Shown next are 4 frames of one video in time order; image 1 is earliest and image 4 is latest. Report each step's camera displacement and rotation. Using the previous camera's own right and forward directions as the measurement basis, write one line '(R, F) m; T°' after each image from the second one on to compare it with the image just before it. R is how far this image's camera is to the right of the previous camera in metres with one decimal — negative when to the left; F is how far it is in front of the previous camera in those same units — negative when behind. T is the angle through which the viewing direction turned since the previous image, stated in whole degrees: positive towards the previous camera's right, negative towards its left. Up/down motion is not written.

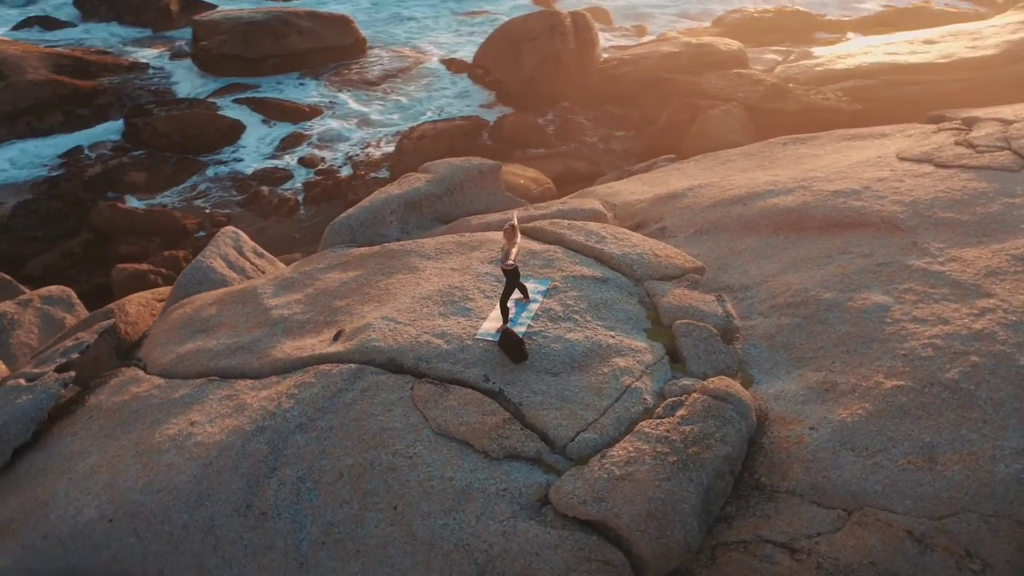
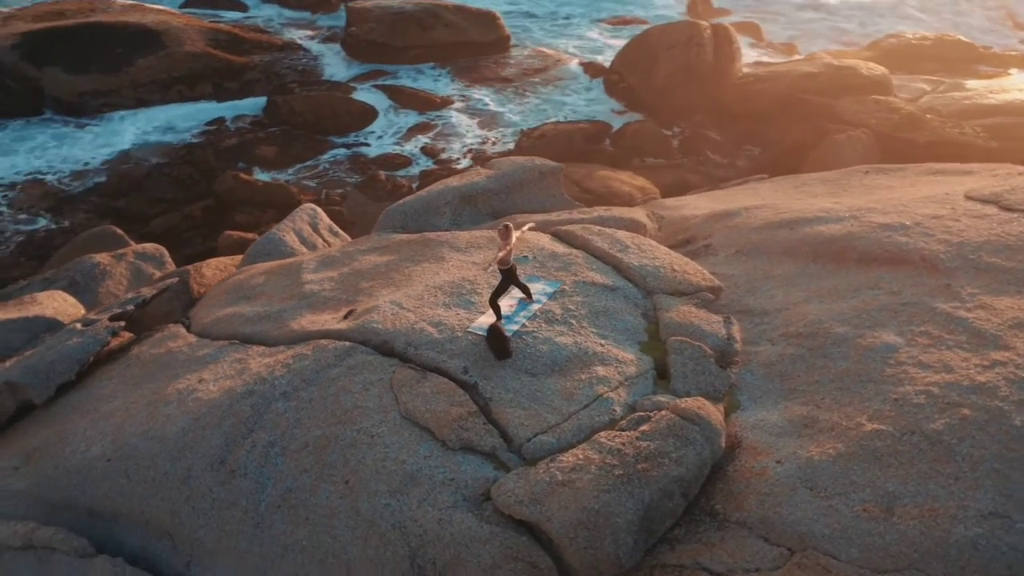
(+1.1, 0.0) m; -10°
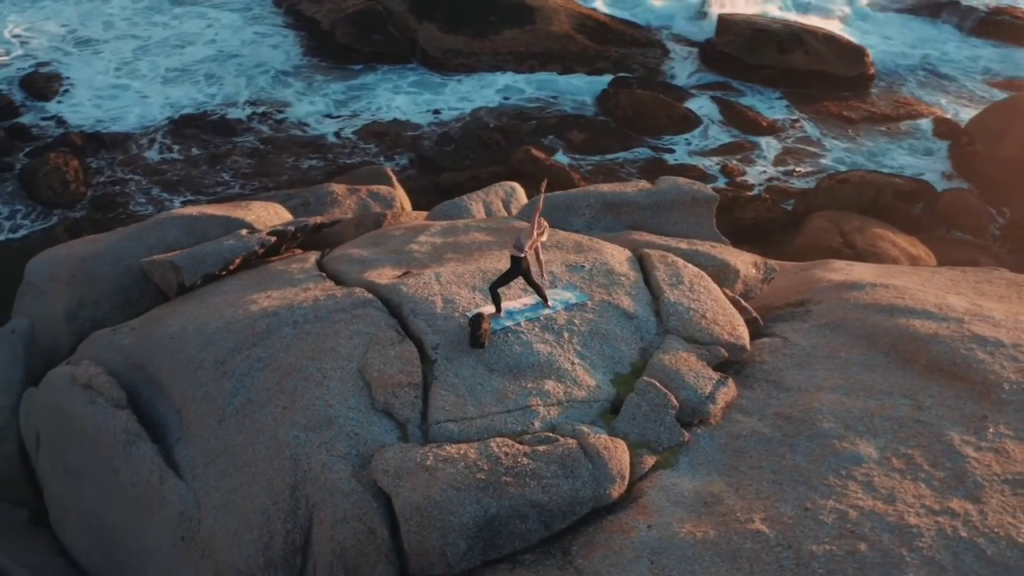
(+2.5, +0.4) m; -23°
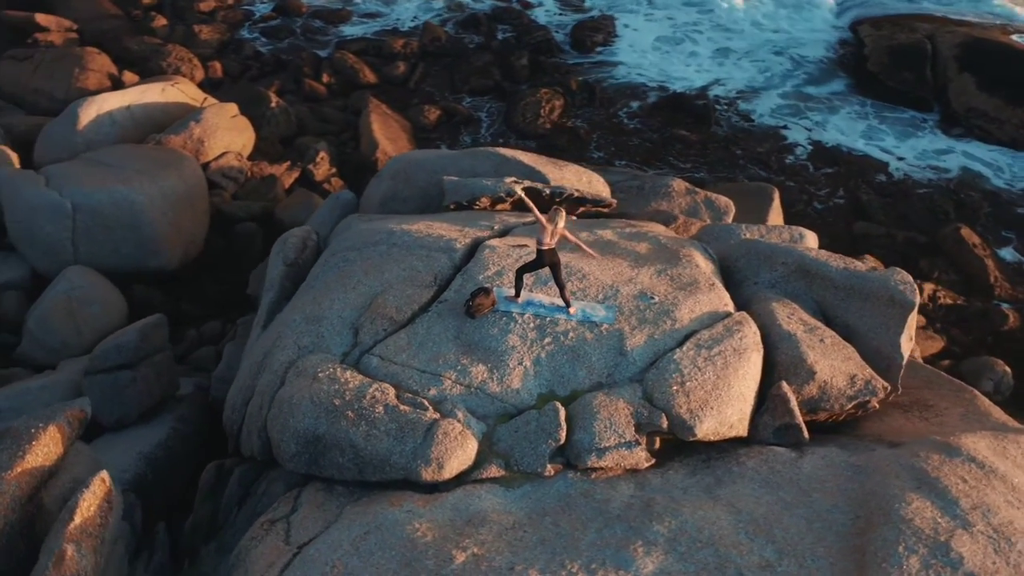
(+3.4, +0.9) m; -33°
